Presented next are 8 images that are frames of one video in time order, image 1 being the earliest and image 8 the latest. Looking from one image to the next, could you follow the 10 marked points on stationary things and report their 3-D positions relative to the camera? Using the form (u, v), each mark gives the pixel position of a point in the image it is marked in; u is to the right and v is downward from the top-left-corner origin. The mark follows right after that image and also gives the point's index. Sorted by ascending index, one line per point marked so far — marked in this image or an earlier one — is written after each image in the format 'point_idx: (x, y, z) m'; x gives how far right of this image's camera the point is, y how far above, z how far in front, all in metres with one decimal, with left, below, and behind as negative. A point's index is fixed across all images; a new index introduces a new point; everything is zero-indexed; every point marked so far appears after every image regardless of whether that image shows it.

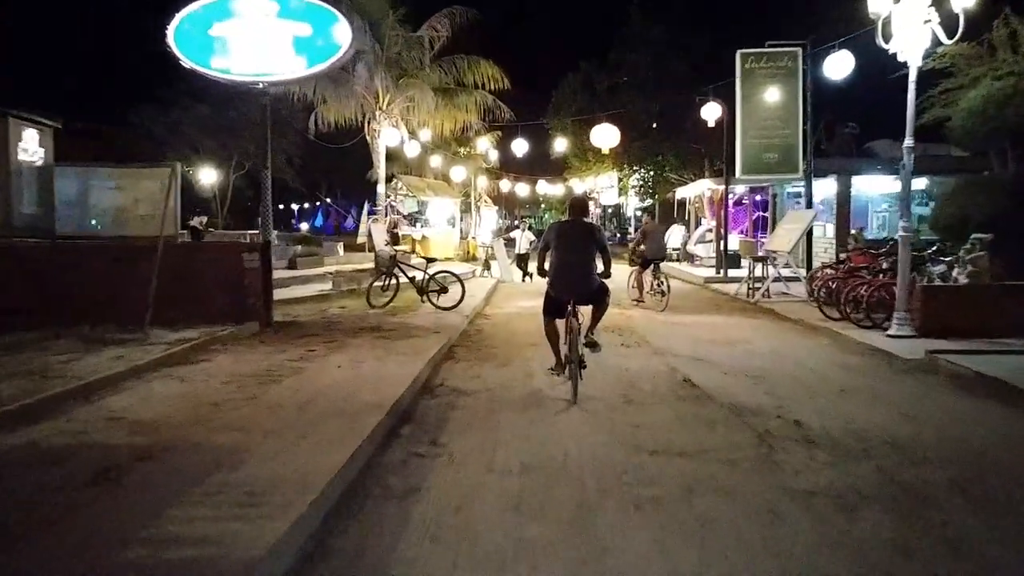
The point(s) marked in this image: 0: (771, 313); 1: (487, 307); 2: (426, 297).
0: (+5.0, -0.5, +18.0) m
1: (-0.5, -0.4, +19.4) m
2: (-1.6, -0.2, +17.0) m
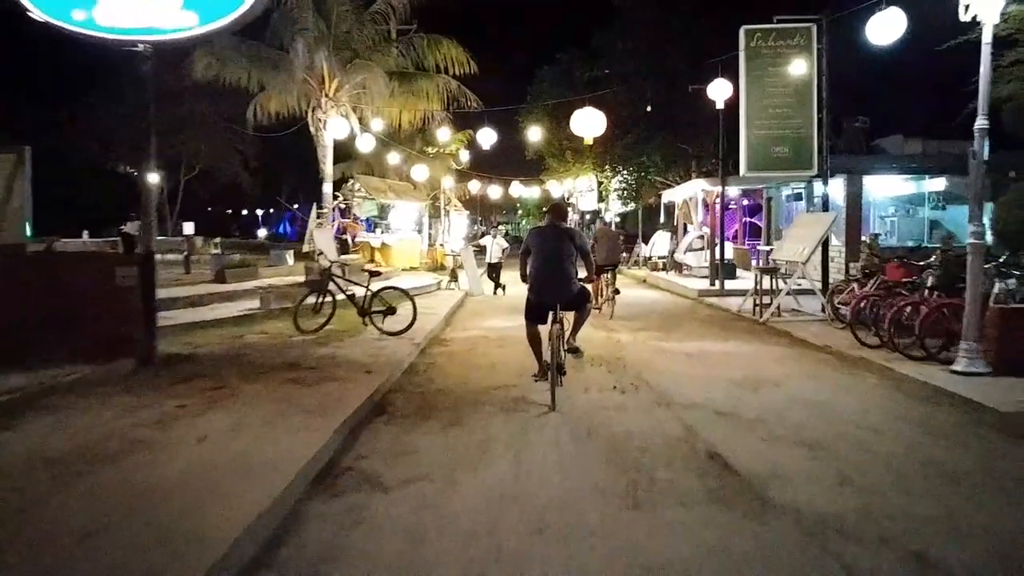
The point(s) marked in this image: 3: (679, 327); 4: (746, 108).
0: (+4.4, -0.8, +15.0) m
1: (-1.1, -0.7, +16.2) m
2: (-2.2, -0.5, +13.9) m
3: (+3.0, -0.7, +16.6) m
4: (+4.4, +3.3, +17.2) m
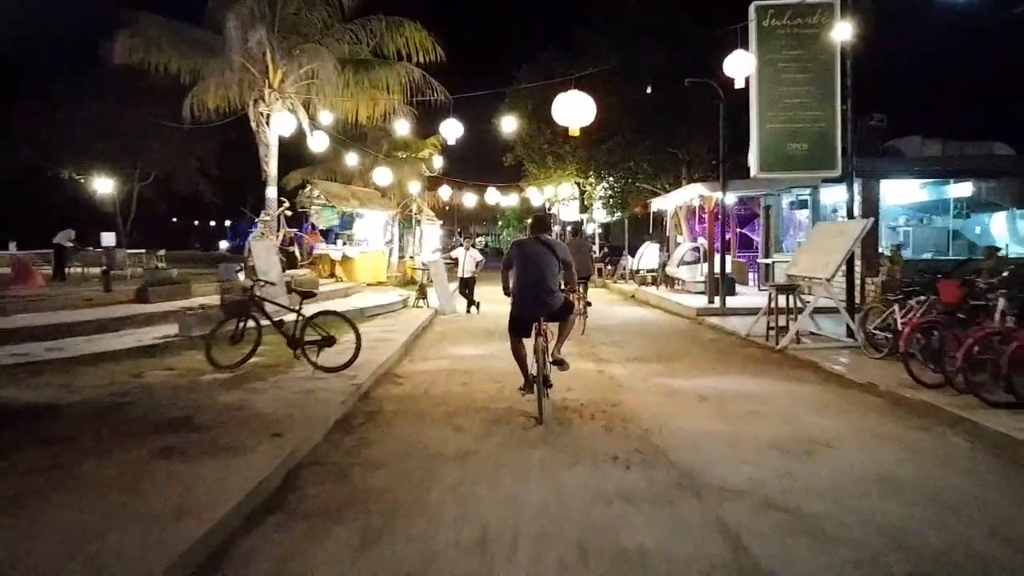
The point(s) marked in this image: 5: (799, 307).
0: (+4.0, -1.1, +12.4) m
1: (-1.5, -1.1, +13.5) m
2: (-2.6, -0.8, +11.1) m
3: (+2.6, -1.0, +14.0) m
4: (+3.9, +3.0, +14.7) m
5: (+4.7, -0.3, +15.2) m
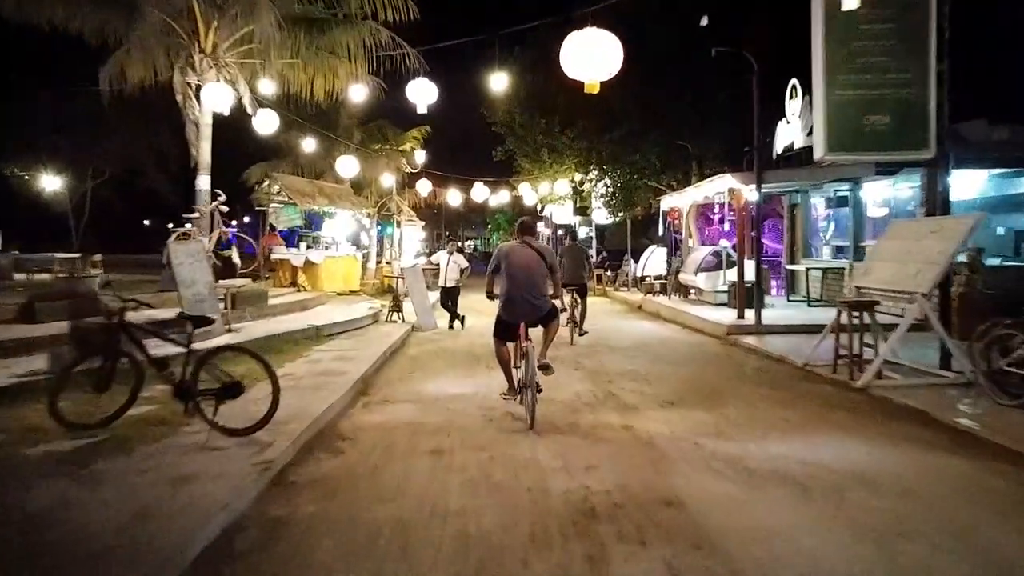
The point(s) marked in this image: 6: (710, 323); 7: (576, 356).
0: (+3.9, -1.3, +8.9) m
1: (-1.6, -1.3, +10.0) m
2: (-2.6, -0.9, +7.6) m
3: (+2.5, -1.2, +10.5) m
4: (+3.8, +2.8, +11.2) m
5: (+4.6, -0.5, +11.8) m
6: (+3.8, -0.7, +18.0) m
7: (+1.0, -1.1, +14.3) m
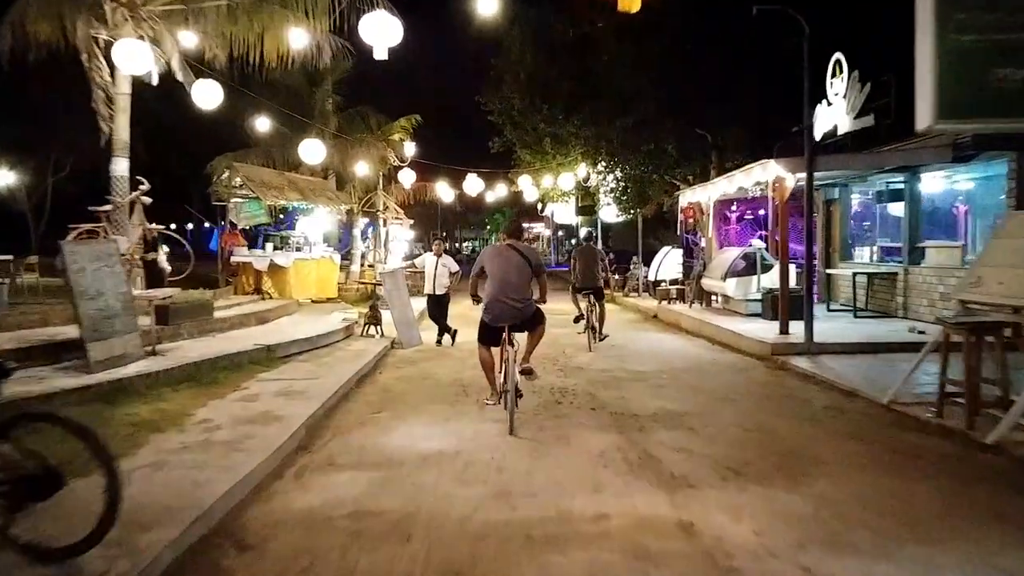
0: (+3.9, -1.4, +5.9) m
1: (-1.7, -1.4, +7.0) m
2: (-2.7, -1.1, +4.6) m
3: (+2.4, -1.4, +7.5) m
4: (+3.8, +2.7, +8.2) m
5: (+4.6, -0.6, +8.8) m
6: (+3.8, -0.8, +15.0) m
7: (+1.0, -1.2, +11.3) m
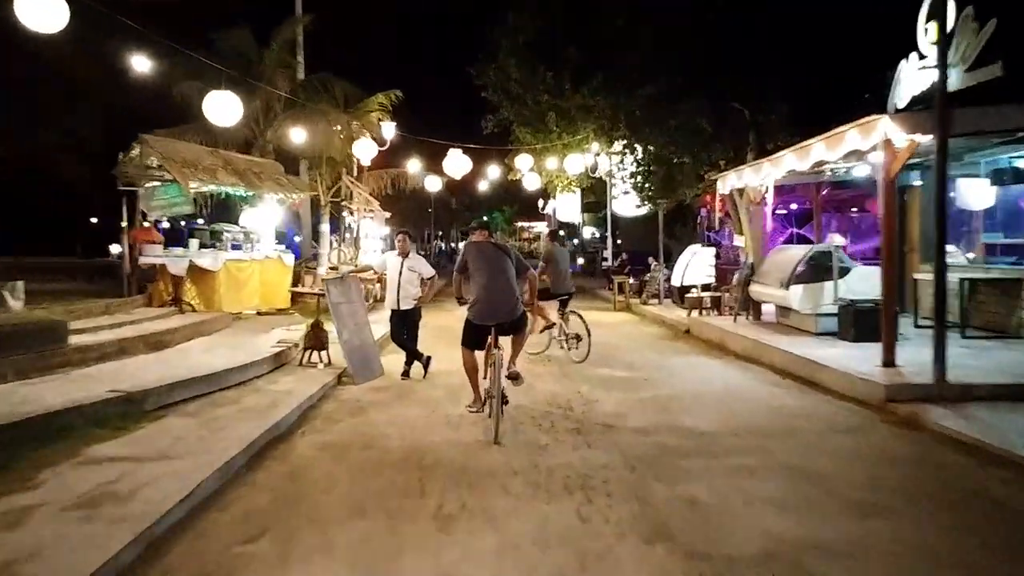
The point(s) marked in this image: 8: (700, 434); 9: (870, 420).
0: (+3.8, -1.6, +1.4) m
1: (-1.8, -1.6, +2.4) m
2: (-2.7, -1.2, 0.0) m
3: (+2.4, -1.5, +3.0) m
4: (+3.7, +2.5, +3.7) m
5: (+4.5, -0.8, +4.2) m
6: (+3.7, -1.0, +10.5) m
7: (+0.9, -1.4, +6.7) m
8: (+1.7, -1.3, +8.2) m
9: (+3.4, -1.2, +8.7) m
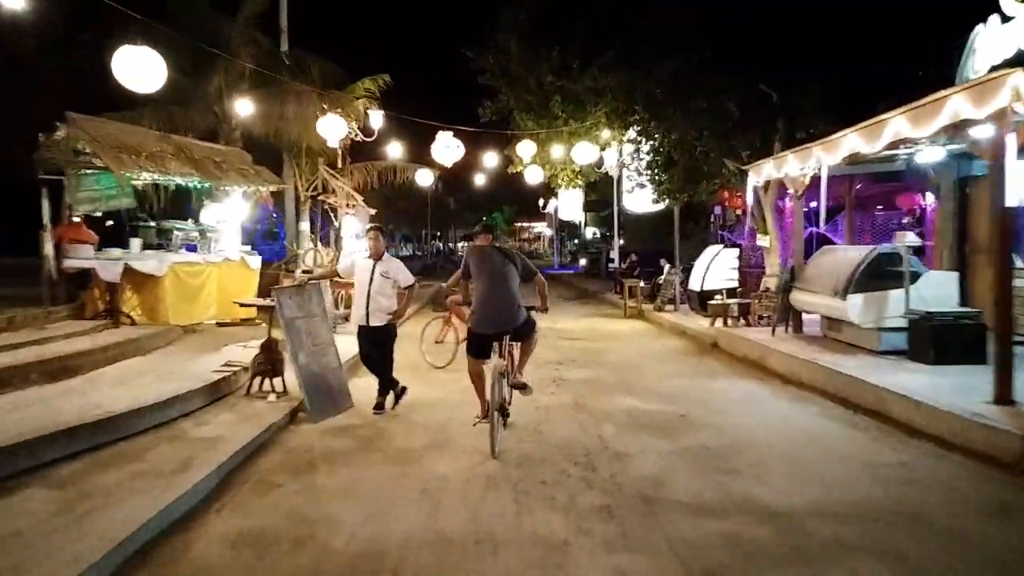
0: (+3.8, -1.7, -1.1) m
1: (-1.7, -1.7, -0.1) m
2: (-2.7, -1.3, -2.5) m
3: (+2.4, -1.6, +0.5) m
4: (+3.7, +2.4, +1.2) m
5: (+4.5, -0.9, +1.7) m
6: (+3.7, -1.1, +7.9) m
7: (+0.9, -1.5, +4.2) m
8: (+1.7, -1.4, +5.7) m
9: (+3.4, -1.3, +6.2) m
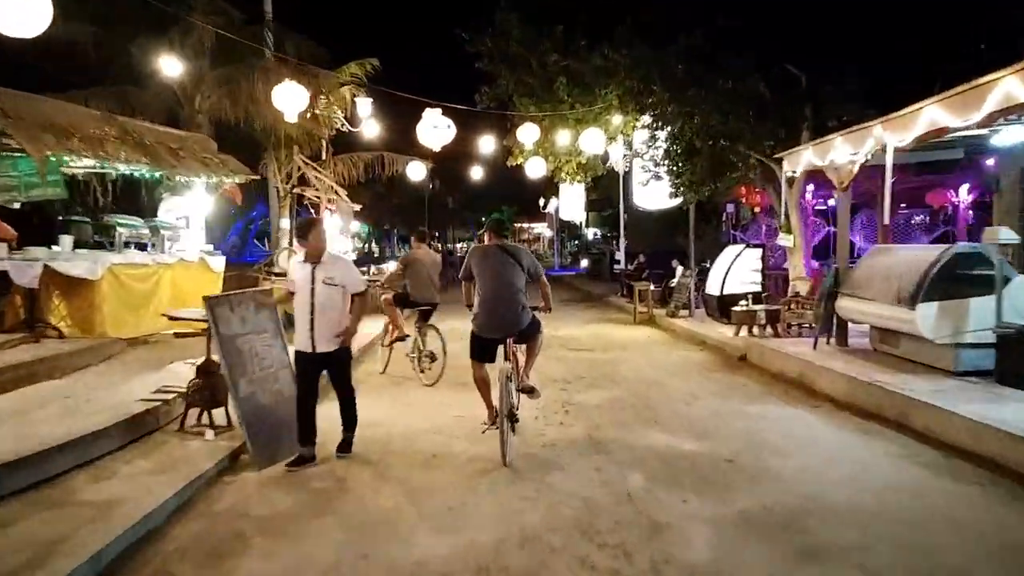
0: (+3.8, -1.7, -3.2) m
1: (-1.7, -1.7, -2.2) m
2: (-2.7, -1.4, -4.6) m
3: (+2.4, -1.7, -1.6) m
4: (+3.7, +2.3, -0.9) m
5: (+4.5, -1.0, -0.4) m
6: (+3.7, -1.2, +5.9) m
7: (+0.9, -1.5, +2.1) m
8: (+1.7, -1.5, +3.6) m
9: (+3.4, -1.4, +4.1) m
